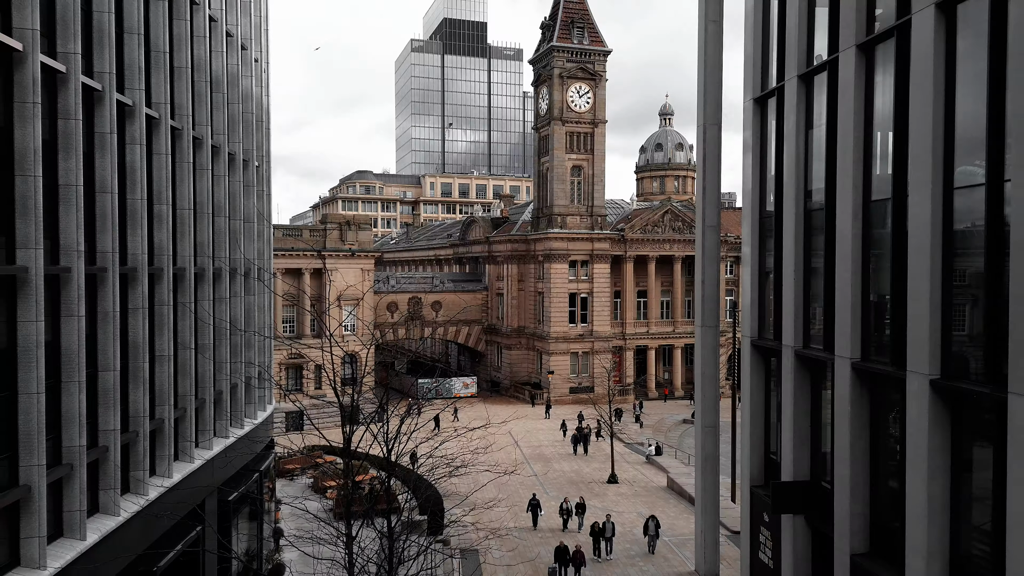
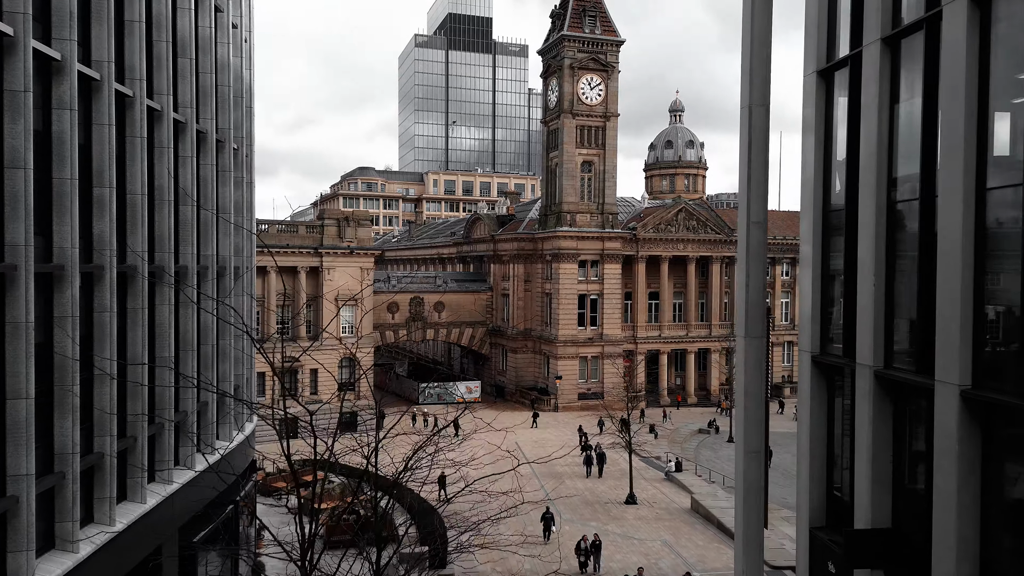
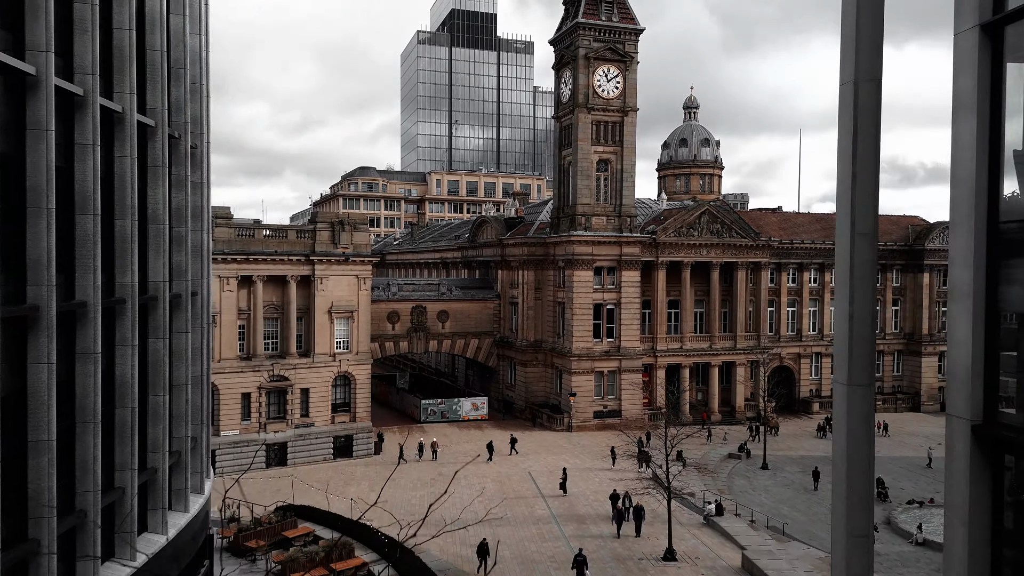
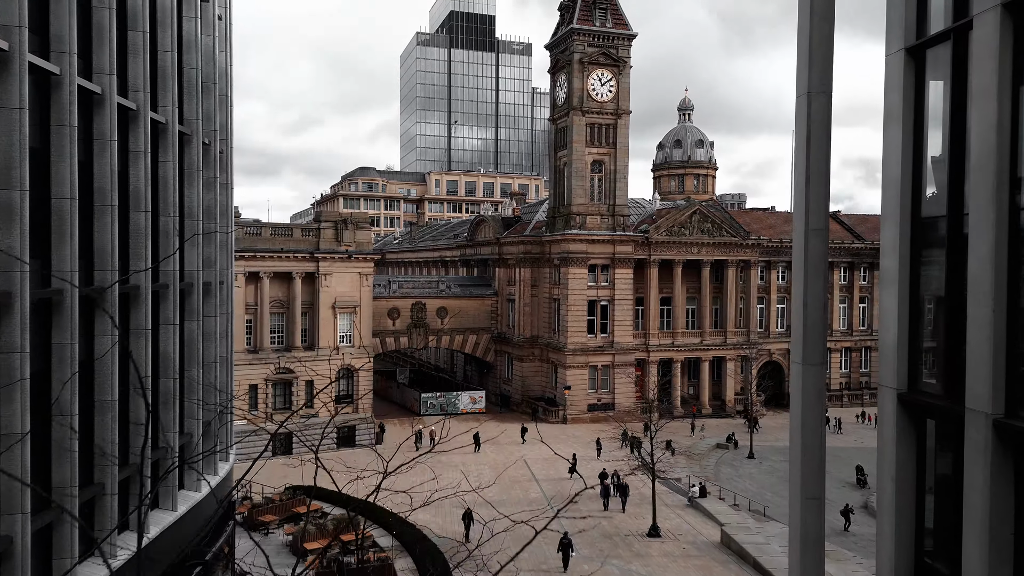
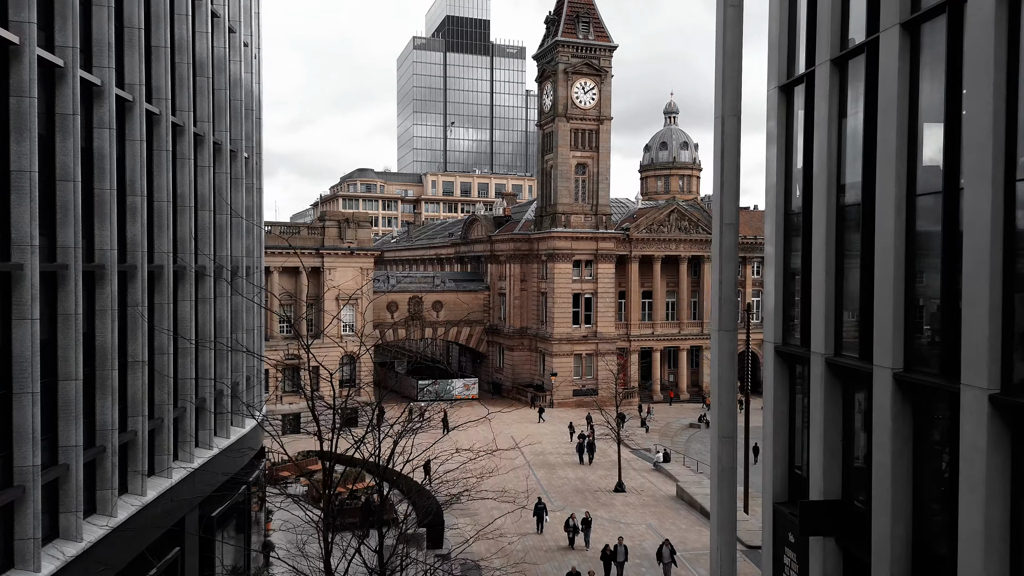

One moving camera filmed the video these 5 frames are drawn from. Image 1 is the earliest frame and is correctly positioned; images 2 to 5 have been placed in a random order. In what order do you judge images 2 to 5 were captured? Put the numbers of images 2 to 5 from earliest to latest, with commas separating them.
5, 2, 4, 3
